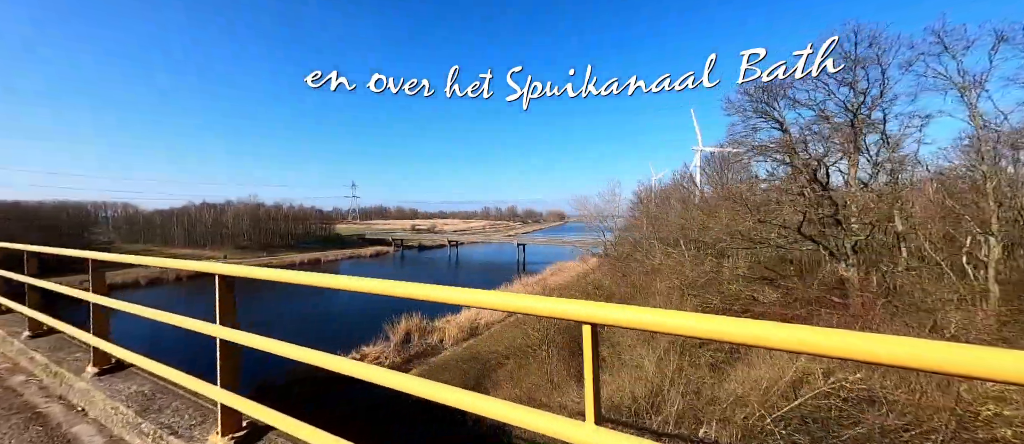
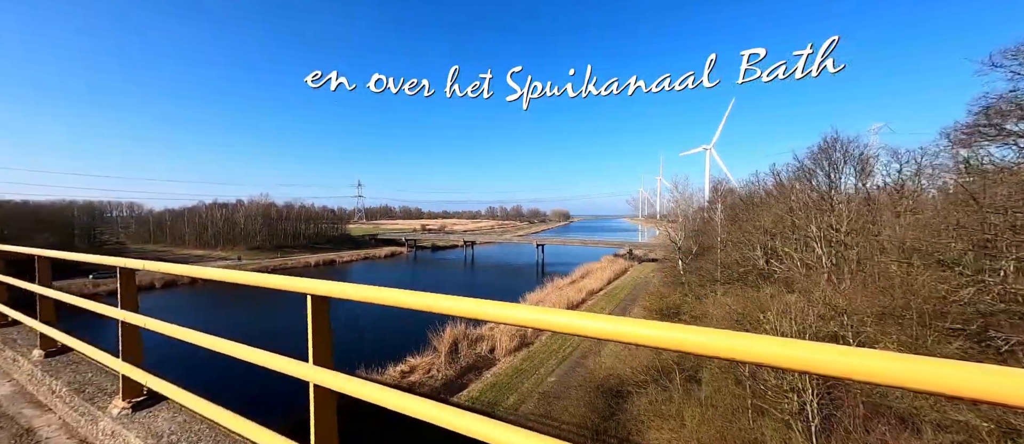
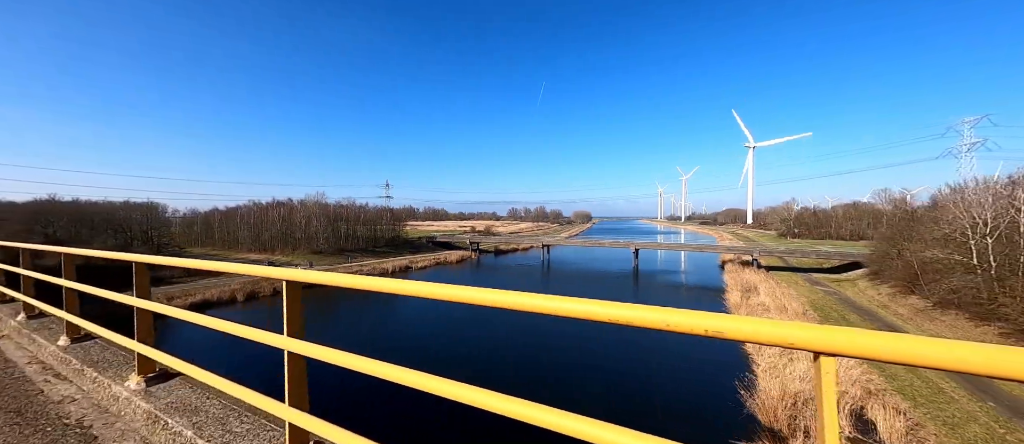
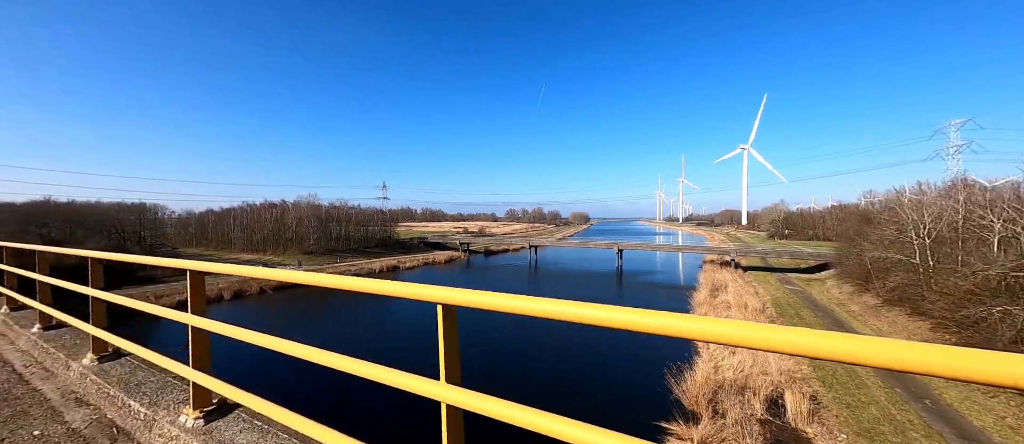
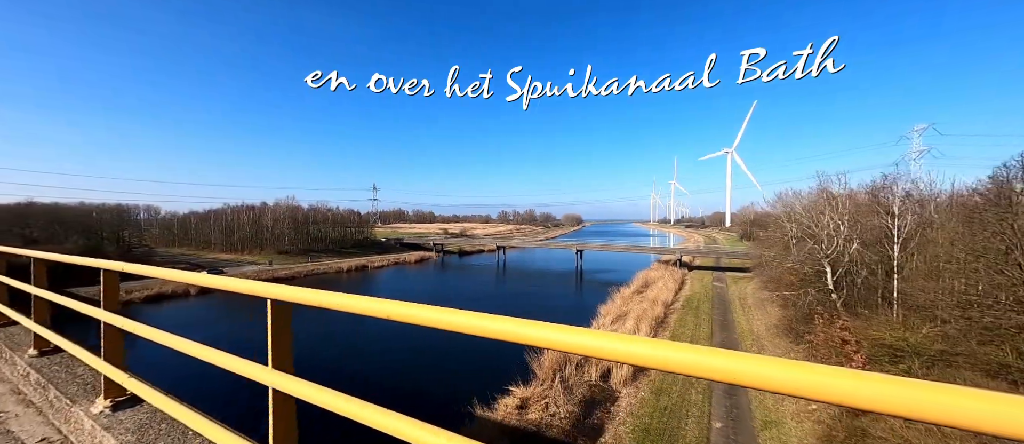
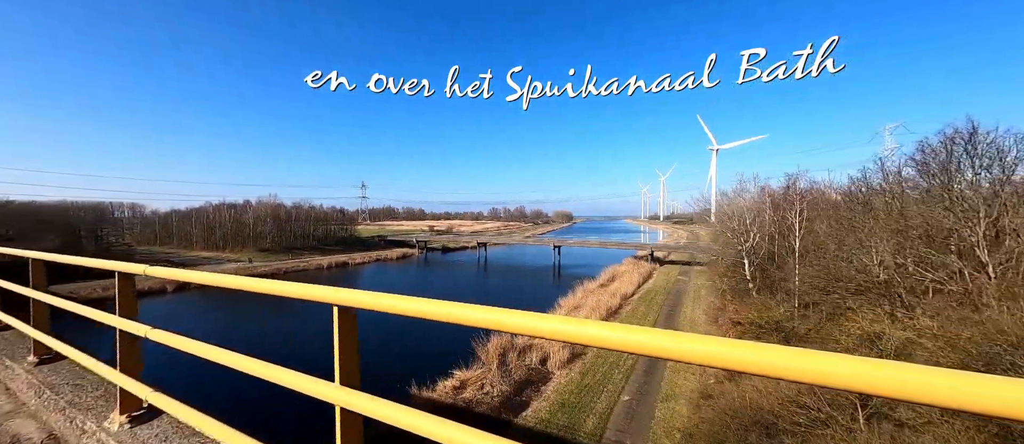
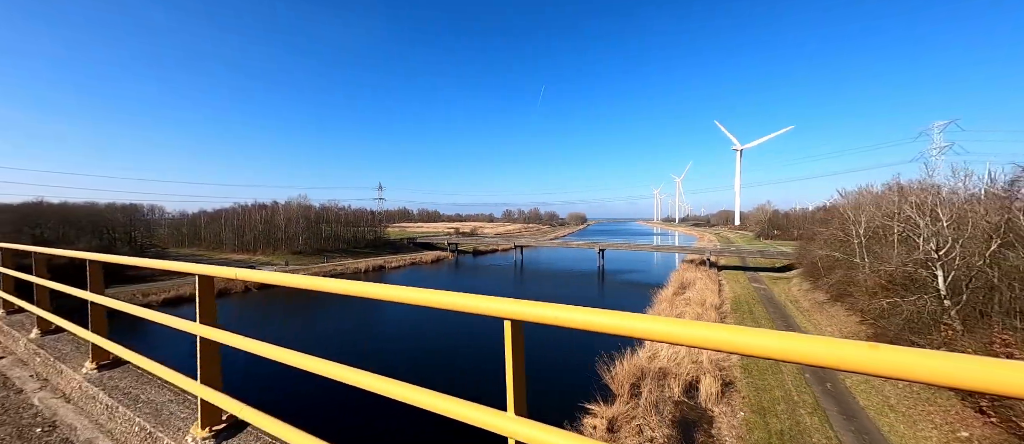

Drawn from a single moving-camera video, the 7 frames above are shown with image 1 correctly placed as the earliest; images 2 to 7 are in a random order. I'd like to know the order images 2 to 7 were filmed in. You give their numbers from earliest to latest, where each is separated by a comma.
2, 6, 5, 7, 4, 3
